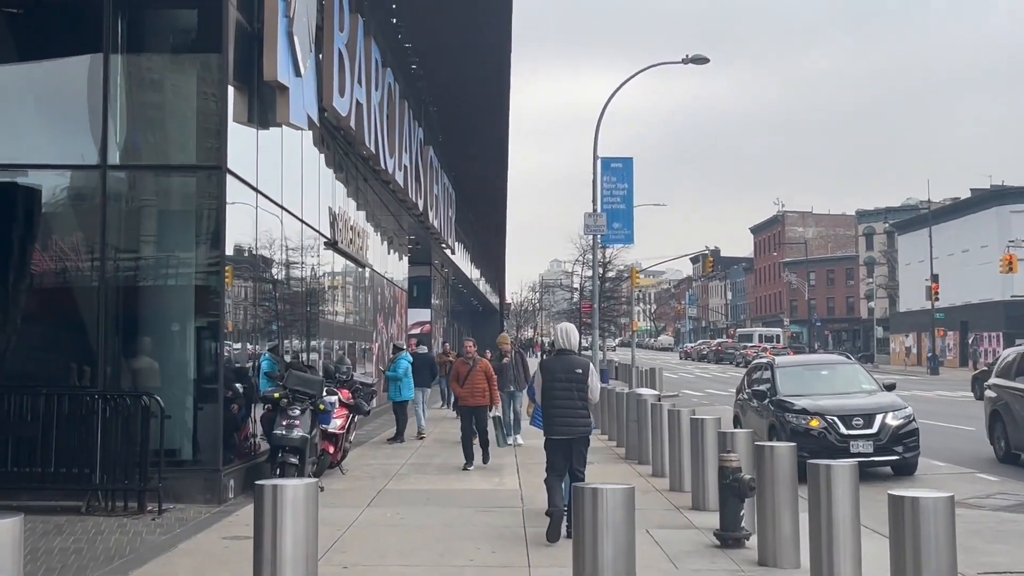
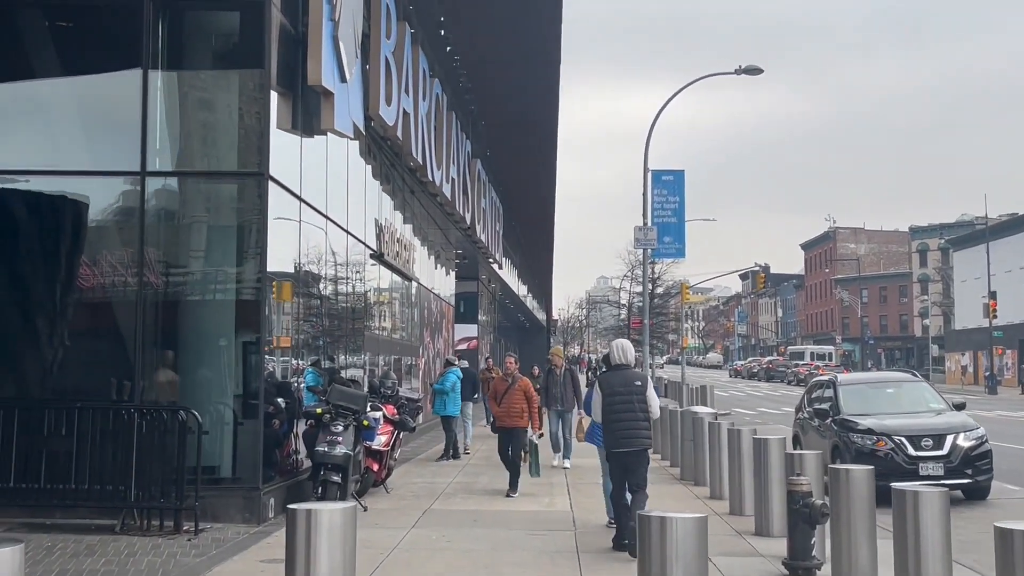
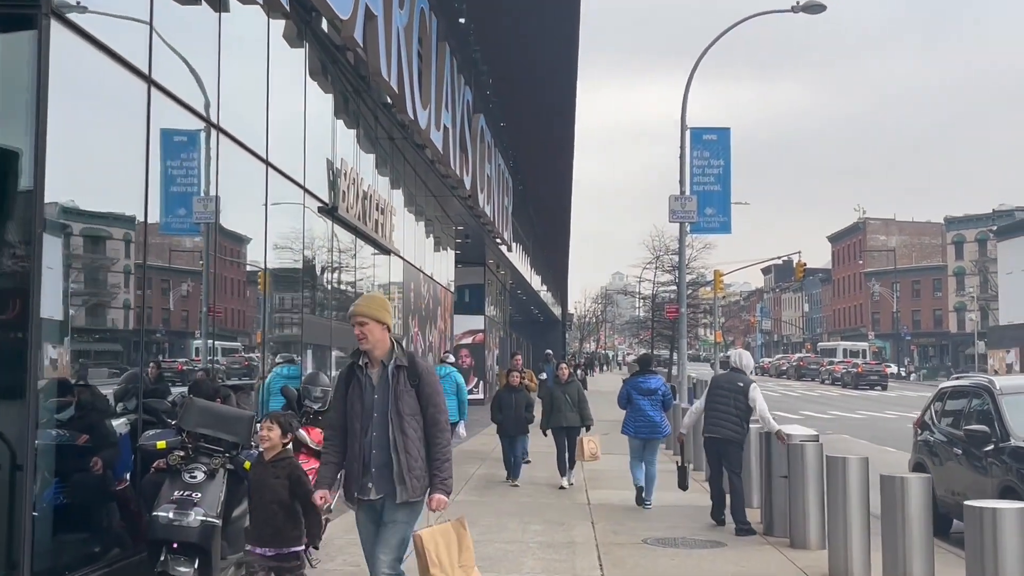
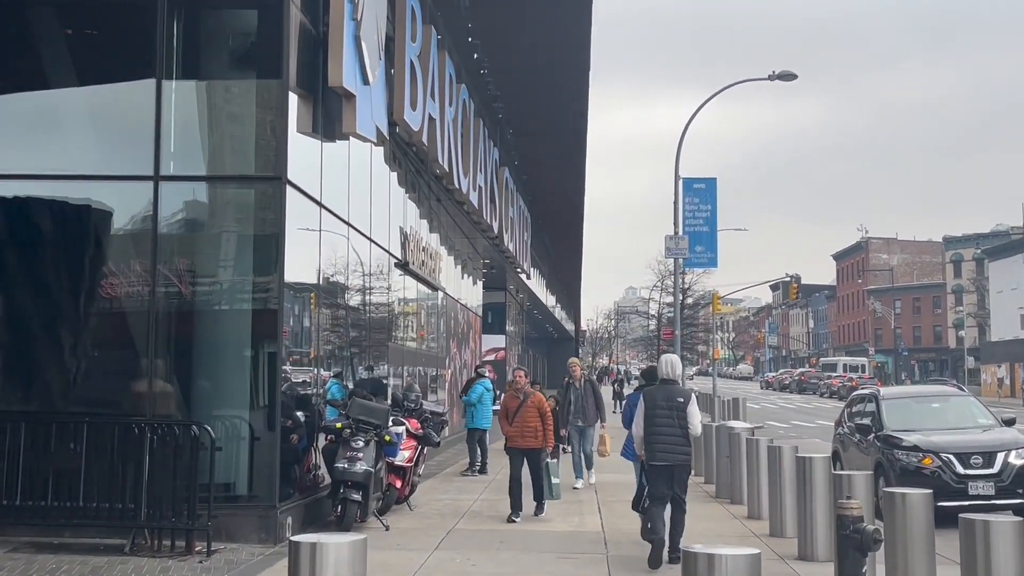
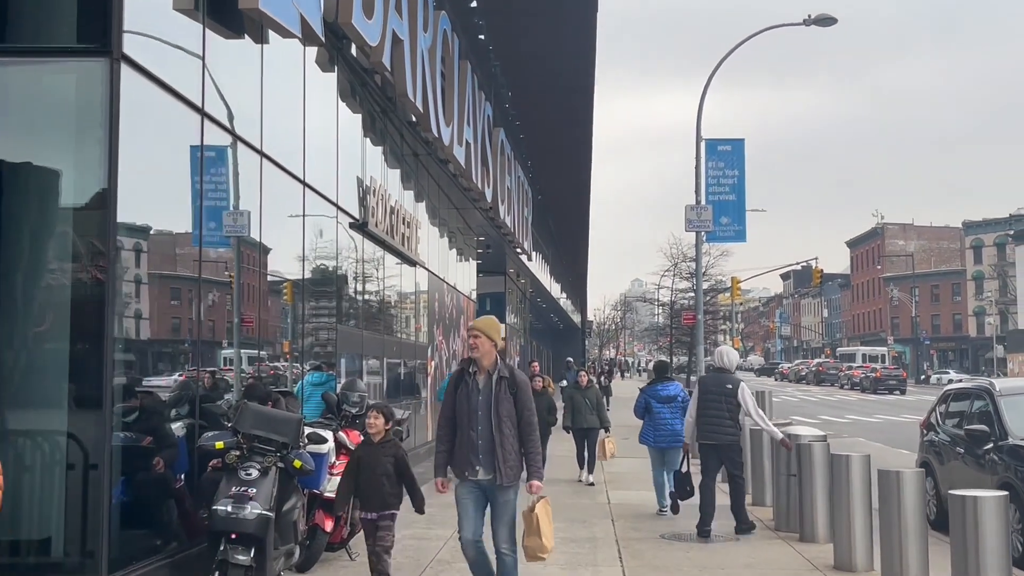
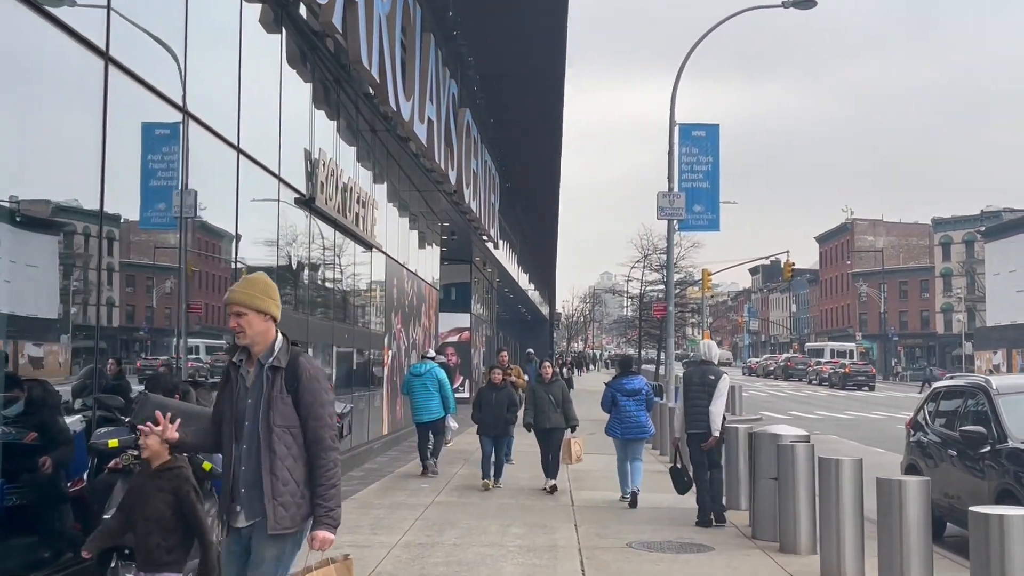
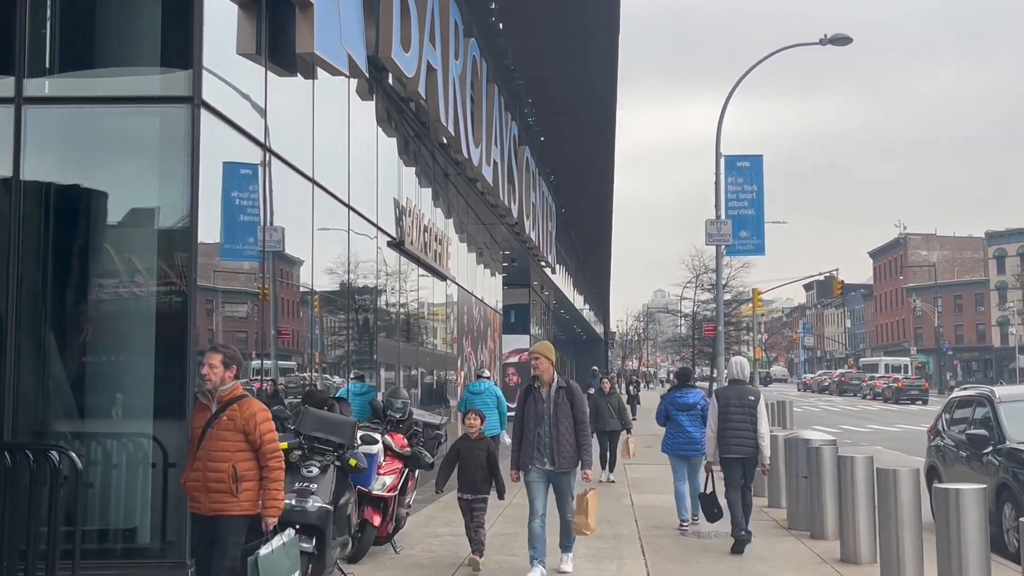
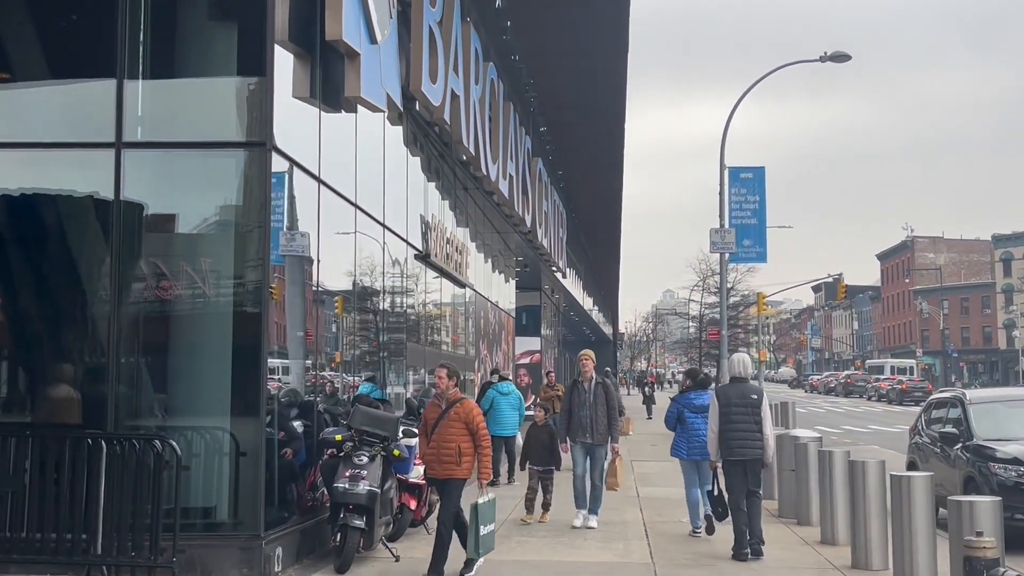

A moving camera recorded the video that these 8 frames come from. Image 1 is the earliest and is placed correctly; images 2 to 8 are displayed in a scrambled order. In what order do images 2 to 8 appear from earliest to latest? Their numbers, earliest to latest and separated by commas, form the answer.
2, 4, 8, 7, 5, 3, 6
